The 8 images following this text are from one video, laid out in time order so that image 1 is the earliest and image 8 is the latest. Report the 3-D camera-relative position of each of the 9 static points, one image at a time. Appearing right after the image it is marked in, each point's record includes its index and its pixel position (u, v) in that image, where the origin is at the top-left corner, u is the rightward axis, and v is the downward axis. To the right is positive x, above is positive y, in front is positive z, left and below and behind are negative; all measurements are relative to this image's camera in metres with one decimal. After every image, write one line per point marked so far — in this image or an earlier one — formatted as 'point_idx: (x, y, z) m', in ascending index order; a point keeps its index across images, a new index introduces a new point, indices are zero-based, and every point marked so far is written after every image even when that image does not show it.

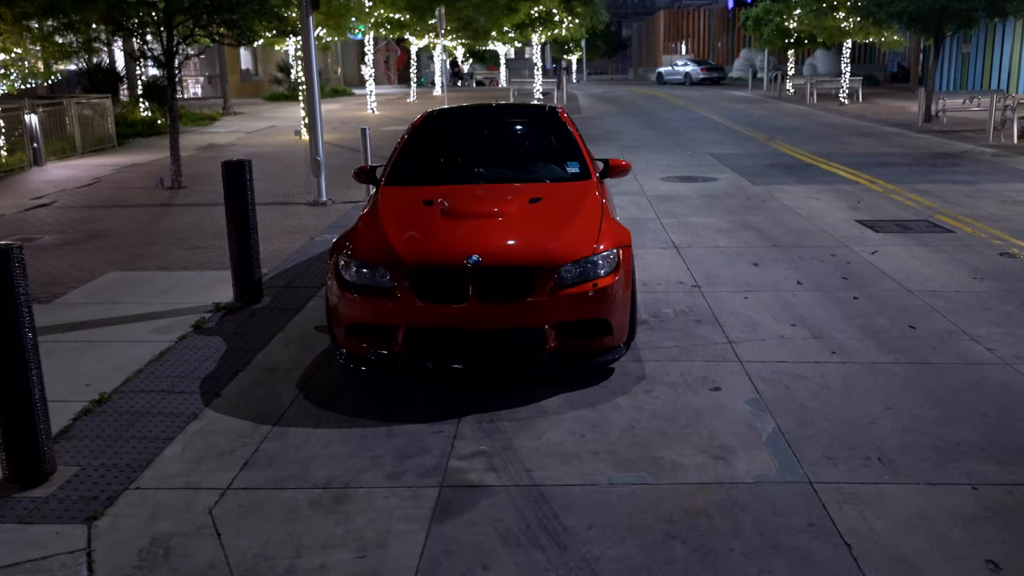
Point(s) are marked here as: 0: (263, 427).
0: (-1.5, -0.9, +5.6) m
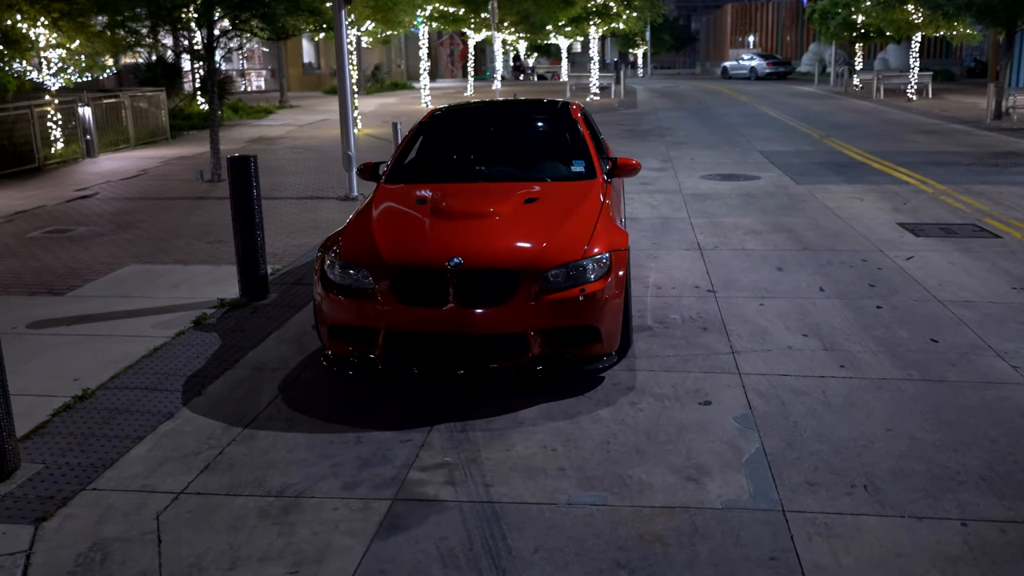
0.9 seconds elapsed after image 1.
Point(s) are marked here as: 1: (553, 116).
0: (-1.7, -0.9, +5.5) m
1: (+0.3, +1.5, +7.9) m
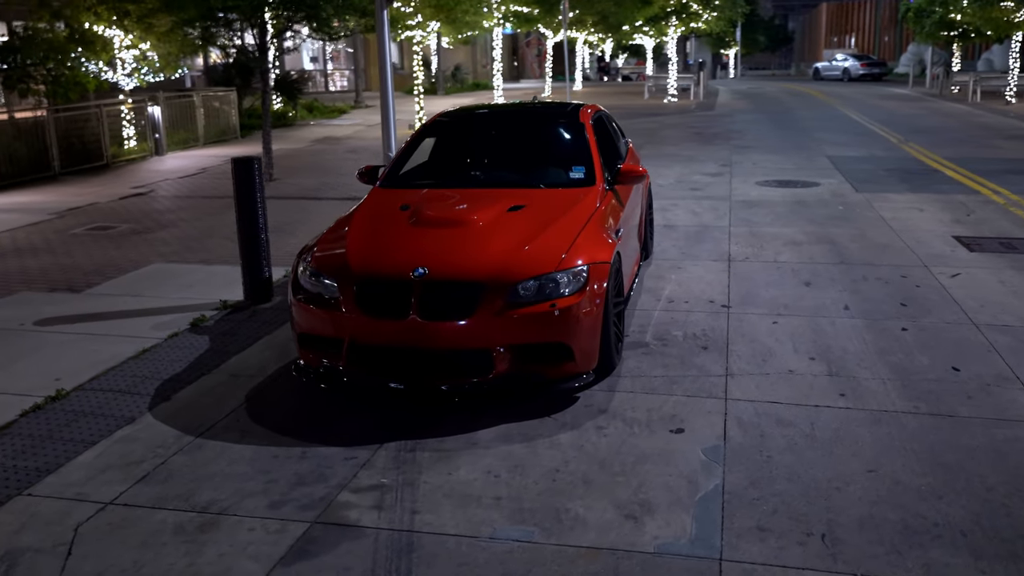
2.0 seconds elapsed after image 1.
0: (-1.9, -0.9, +5.4) m
1: (+0.4, +1.4, +7.5) m
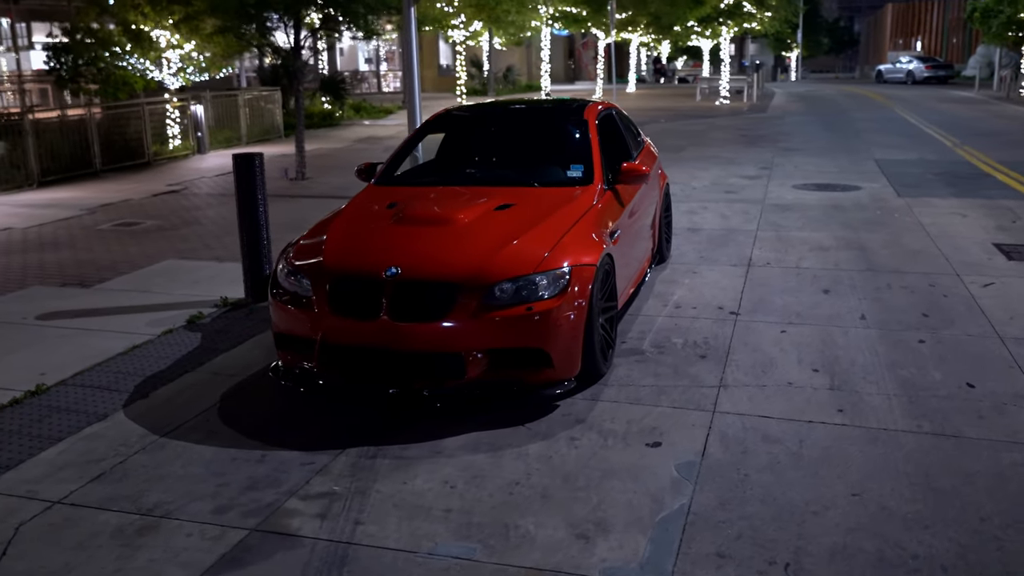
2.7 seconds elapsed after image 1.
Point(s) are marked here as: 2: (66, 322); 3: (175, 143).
0: (-2.1, -0.9, +5.2) m
1: (+0.4, +1.4, +7.3) m
2: (-3.7, -0.3, +7.5) m
3: (-7.0, +3.0, +18.8) m
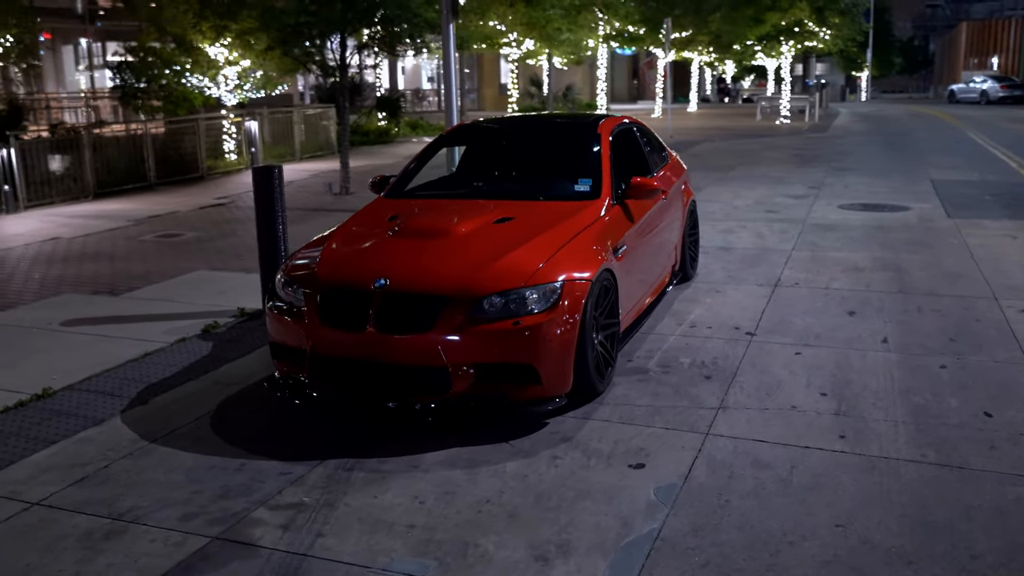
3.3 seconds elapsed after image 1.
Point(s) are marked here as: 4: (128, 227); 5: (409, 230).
0: (-2.2, -0.9, +5.3) m
1: (+0.5, +1.3, +7.2) m
2: (-3.6, -0.3, +7.6) m
3: (-6.0, +2.8, +19.3) m
4: (-5.4, +0.8, +12.7) m
5: (-0.7, +0.4, +5.9) m
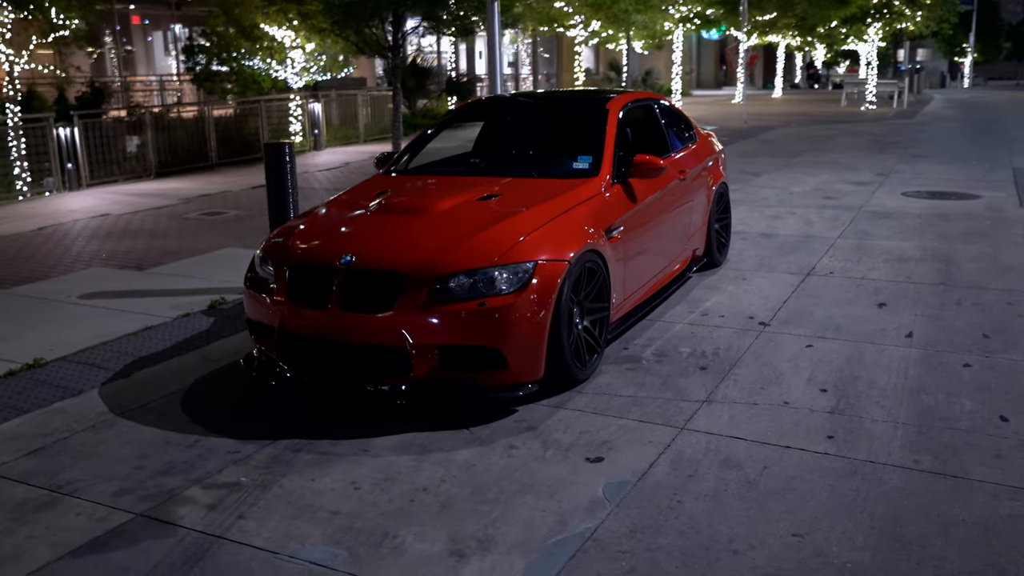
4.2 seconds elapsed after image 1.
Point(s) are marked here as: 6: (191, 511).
0: (-2.4, -0.7, +5.2) m
1: (+0.6, +1.4, +6.8) m
2: (-3.5, -0.1, +7.7) m
3: (-4.7, +3.2, +19.5) m
4: (-4.8, +1.2, +12.9) m
5: (-0.8, +0.5, +5.7) m
6: (-1.4, -1.0, +4.0) m
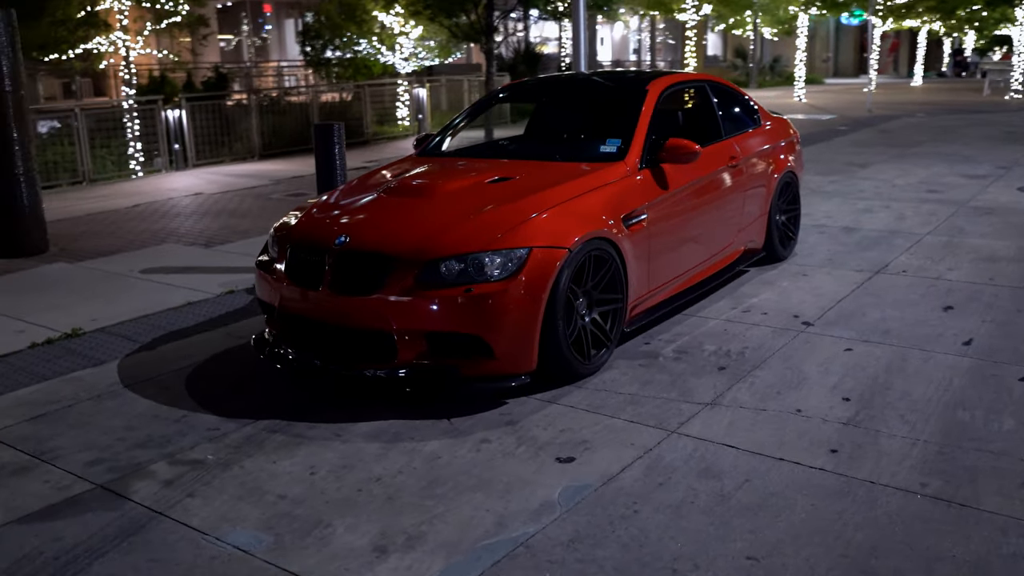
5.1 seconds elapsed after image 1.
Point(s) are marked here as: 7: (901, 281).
0: (-2.4, -0.6, +5.4) m
1: (+0.8, +1.5, +6.5) m
2: (-3.1, +0.1, +8.0) m
3: (-2.5, +3.6, +19.7) m
4: (-3.6, +1.5, +13.2) m
5: (-0.7, +0.6, +5.6) m
6: (-1.6, -0.9, +4.0) m
7: (+3.0, 0.0, +7.0) m
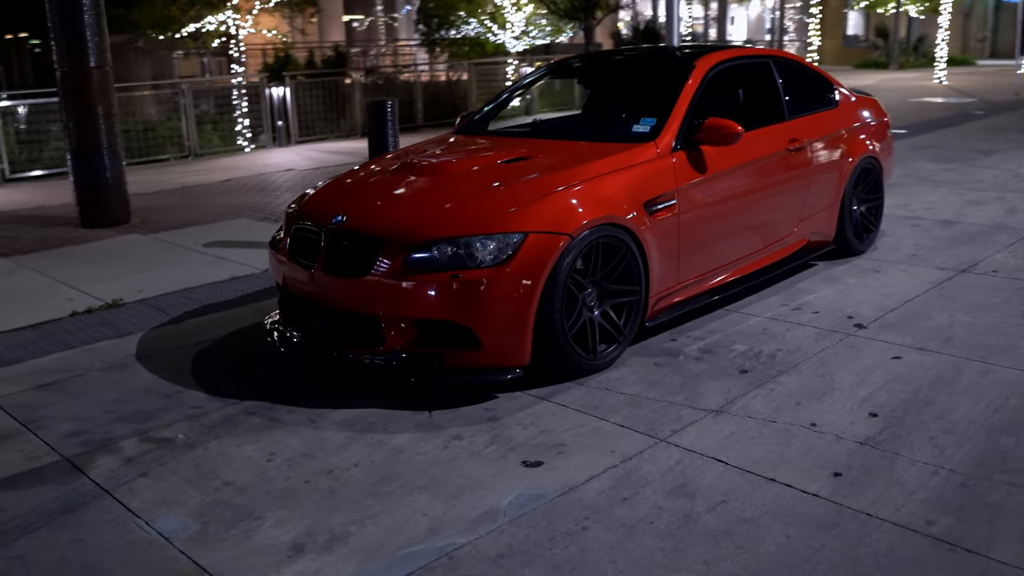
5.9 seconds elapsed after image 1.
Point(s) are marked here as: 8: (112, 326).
0: (-2.3, -0.4, +5.4) m
1: (+1.1, +1.5, +6.0) m
2: (-2.6, +0.3, +8.1) m
3: (-0.2, +4.0, +19.5) m
4: (-2.3, +1.8, +13.3) m
5: (-0.6, +0.7, +5.3) m
6: (-1.8, -0.8, +4.0) m
7: (+3.3, 0.0, +6.2) m
8: (-2.7, -0.3, +6.0) m
